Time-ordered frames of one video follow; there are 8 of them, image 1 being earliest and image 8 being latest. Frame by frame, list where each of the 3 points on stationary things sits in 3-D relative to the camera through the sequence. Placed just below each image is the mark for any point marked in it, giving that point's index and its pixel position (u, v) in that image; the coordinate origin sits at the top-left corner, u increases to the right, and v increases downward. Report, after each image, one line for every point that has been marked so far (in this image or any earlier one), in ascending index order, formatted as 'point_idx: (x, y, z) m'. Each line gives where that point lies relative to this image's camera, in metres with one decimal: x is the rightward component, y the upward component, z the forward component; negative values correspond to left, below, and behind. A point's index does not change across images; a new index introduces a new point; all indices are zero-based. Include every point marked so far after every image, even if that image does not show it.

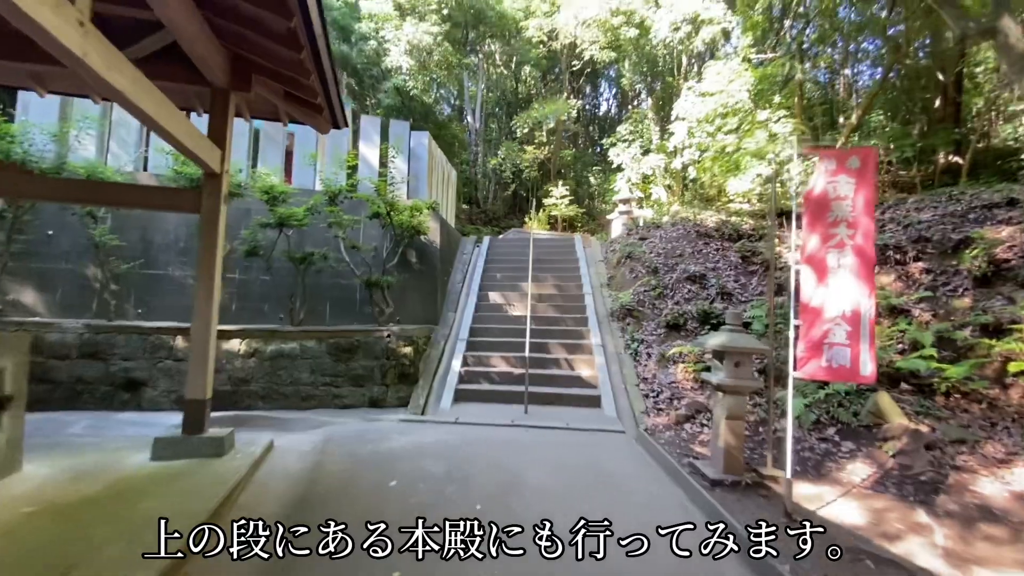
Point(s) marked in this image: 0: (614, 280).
0: (+1.6, +0.2, +7.7) m
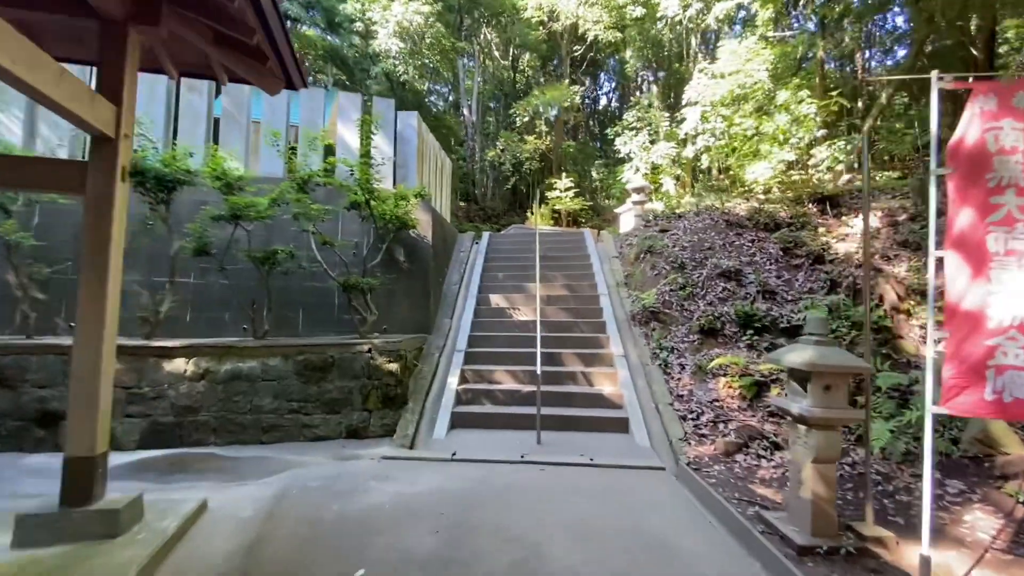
0: (+1.6, +0.2, +6.8) m
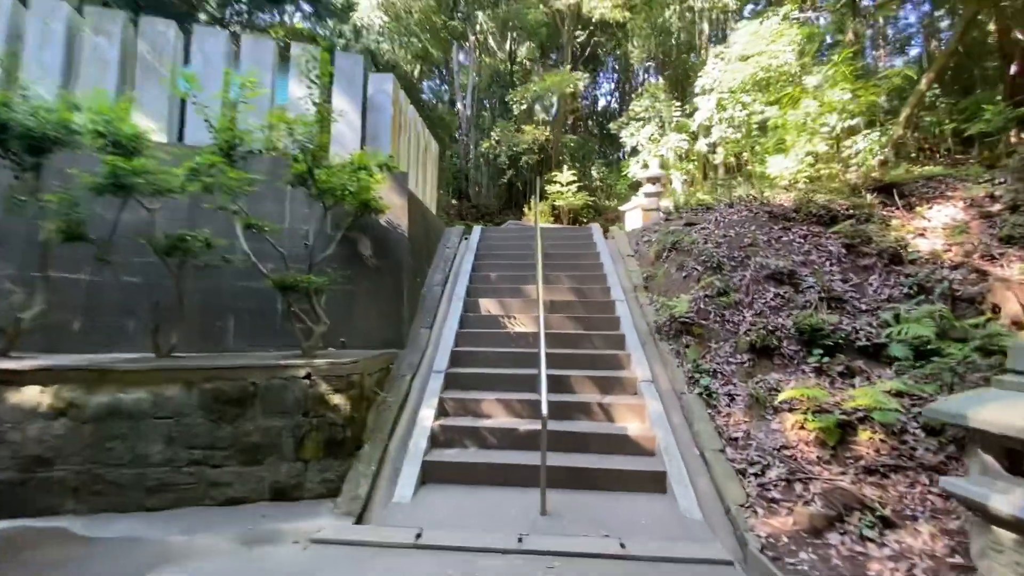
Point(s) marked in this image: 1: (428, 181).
0: (+1.6, +0.1, +5.5) m
1: (-1.2, +1.4, +6.7) m
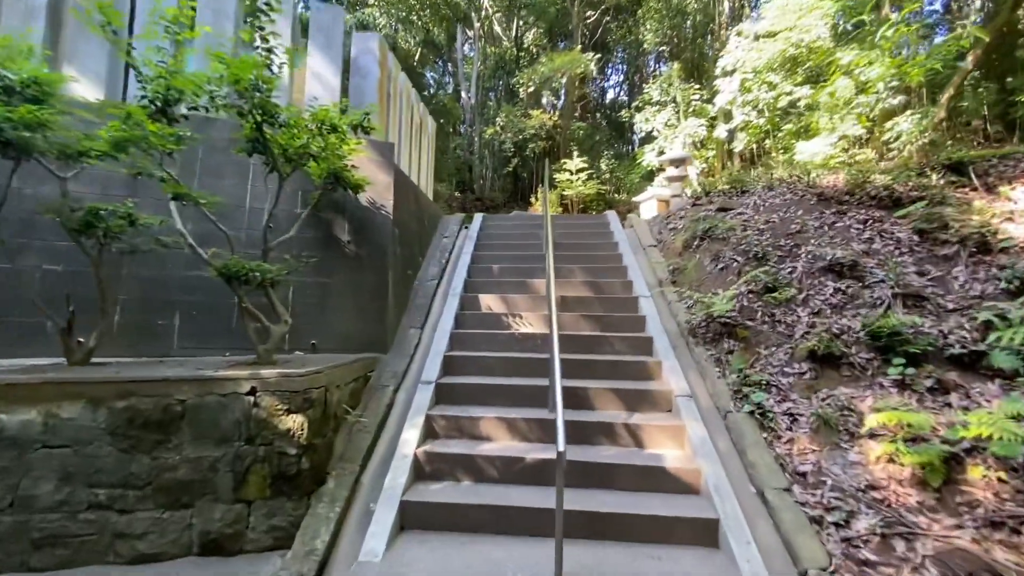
0: (+1.6, +0.2, +4.7) m
1: (-1.1, +1.5, +6.0) m
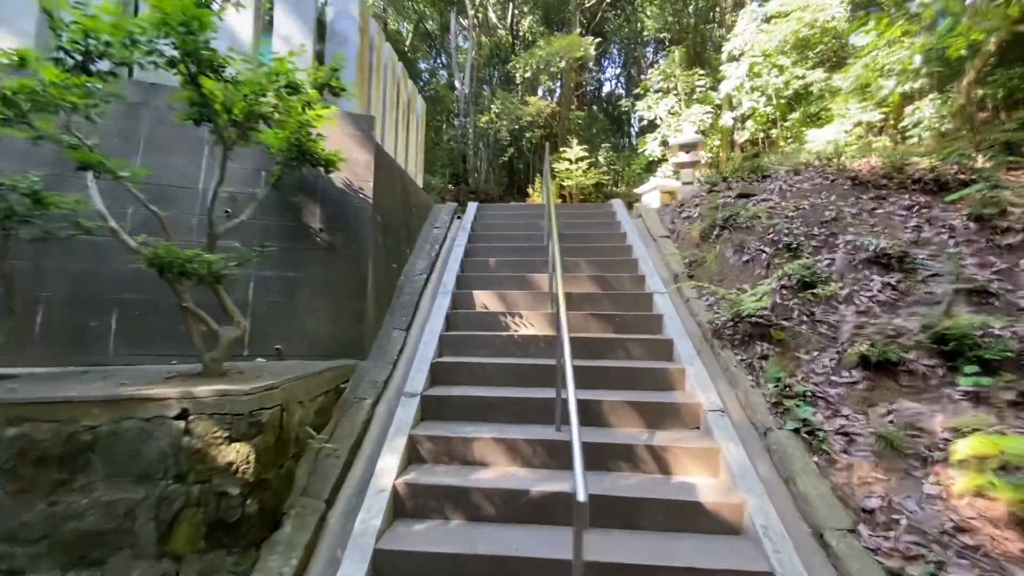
0: (+1.6, +0.2, +4.2) m
1: (-1.1, +1.6, +5.4) m
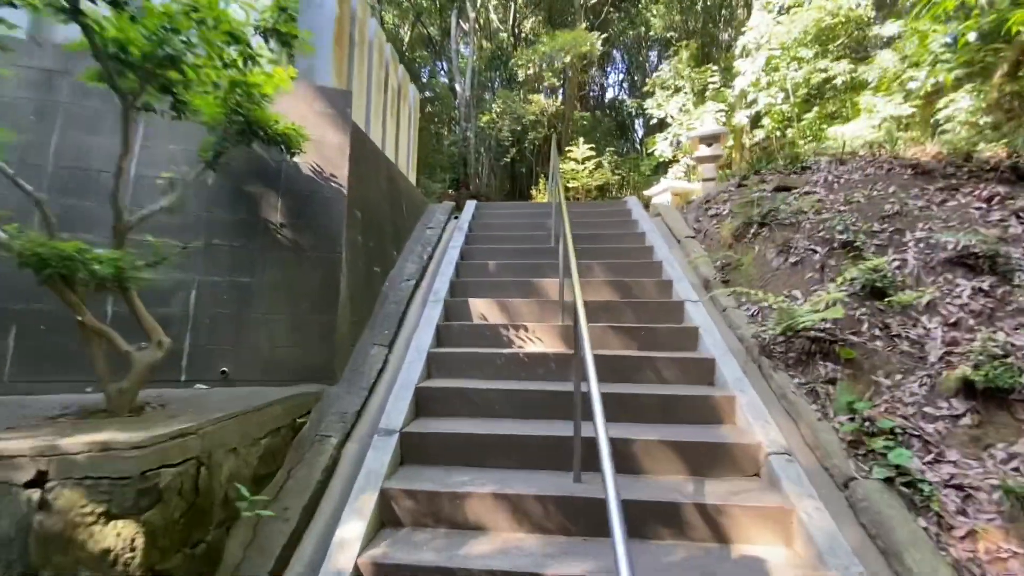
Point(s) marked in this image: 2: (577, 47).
0: (+1.6, +0.2, +3.6) m
1: (-1.1, +1.5, +4.8) m
2: (+1.3, +4.9, +10.2) m
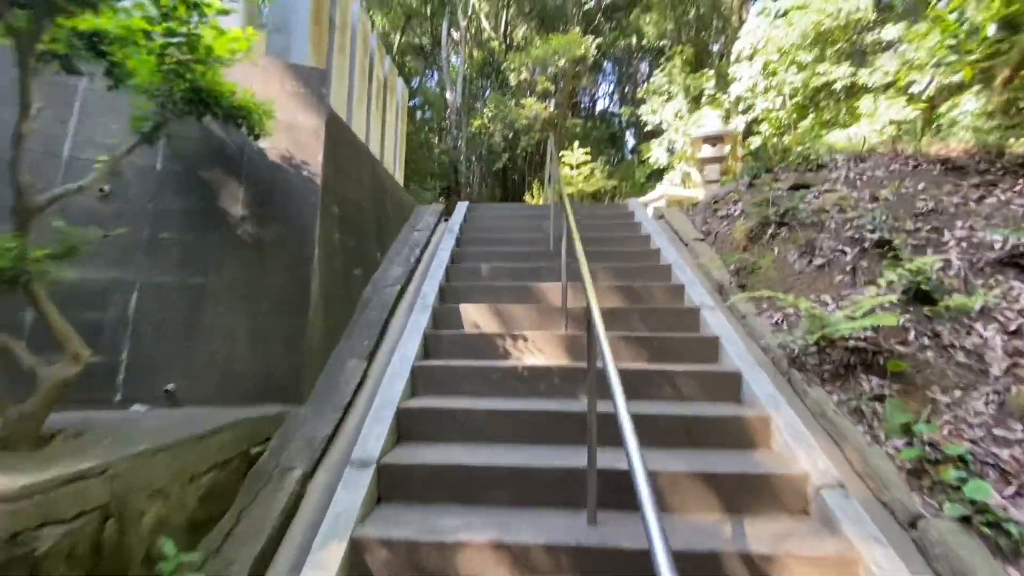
0: (+1.6, +0.1, +3.3) m
1: (-1.1, +1.4, +4.5) m
2: (+1.2, +4.7, +10.0) m
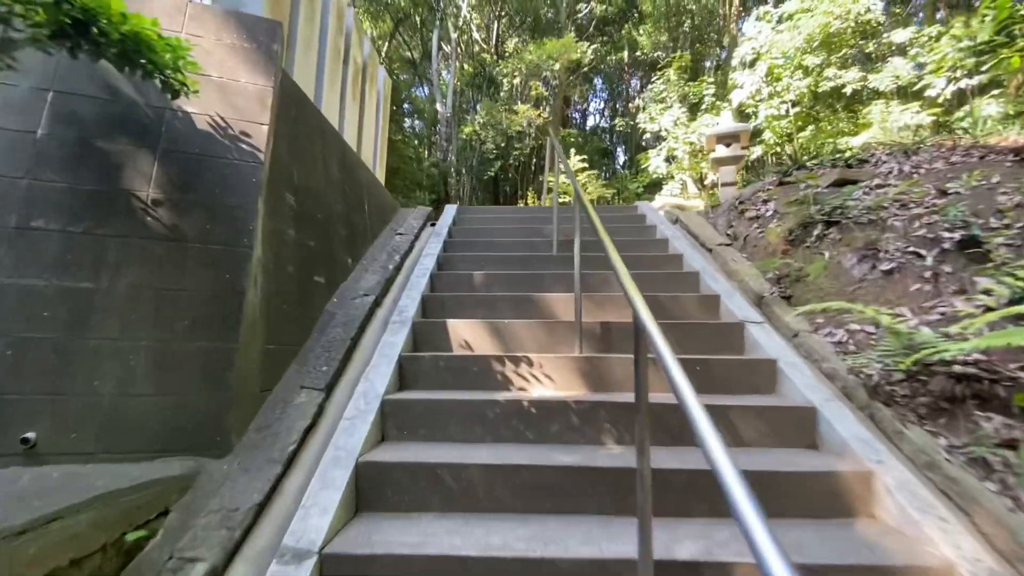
0: (+1.6, +0.1, +2.8) m
1: (-1.2, +1.3, +3.9) m
2: (+1.0, +4.4, +9.6) m
